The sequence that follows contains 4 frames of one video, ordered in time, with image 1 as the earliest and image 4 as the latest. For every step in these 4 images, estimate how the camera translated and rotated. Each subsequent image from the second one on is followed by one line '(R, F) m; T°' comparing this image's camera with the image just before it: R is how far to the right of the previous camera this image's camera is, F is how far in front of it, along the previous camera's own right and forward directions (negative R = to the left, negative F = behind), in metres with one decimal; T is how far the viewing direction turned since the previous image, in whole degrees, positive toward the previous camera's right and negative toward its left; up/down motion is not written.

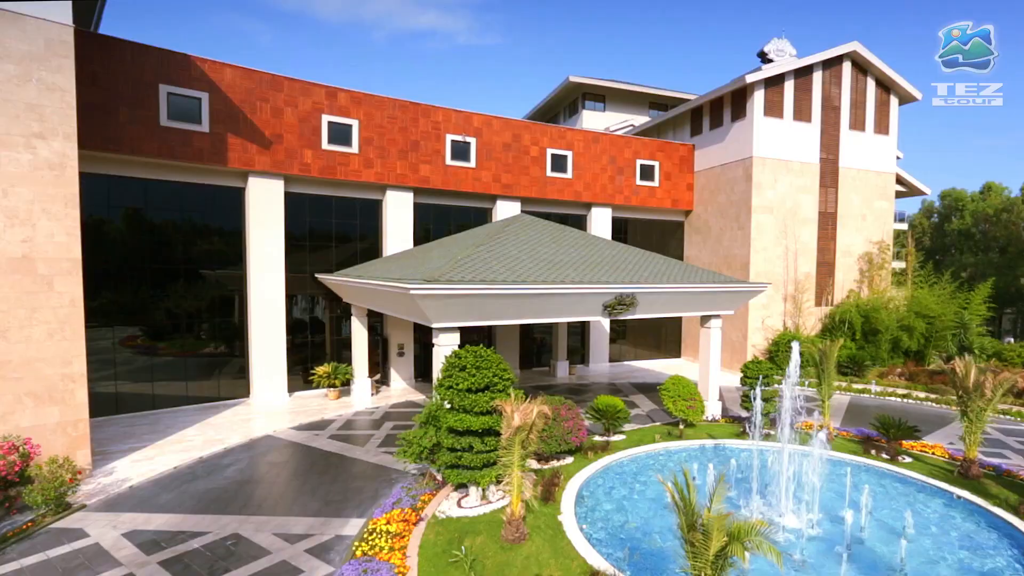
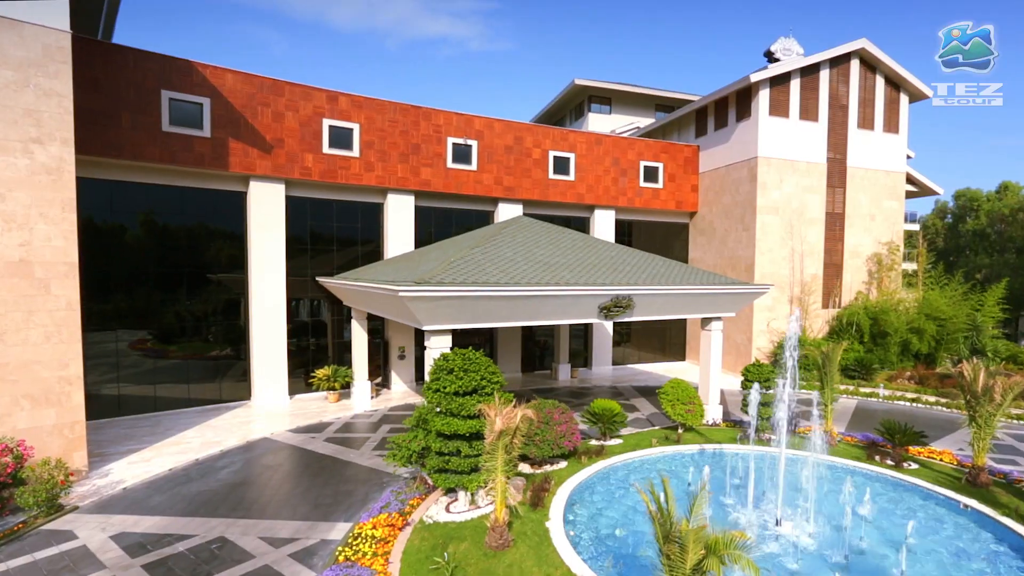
(+0.4, +0.1) m; -1°
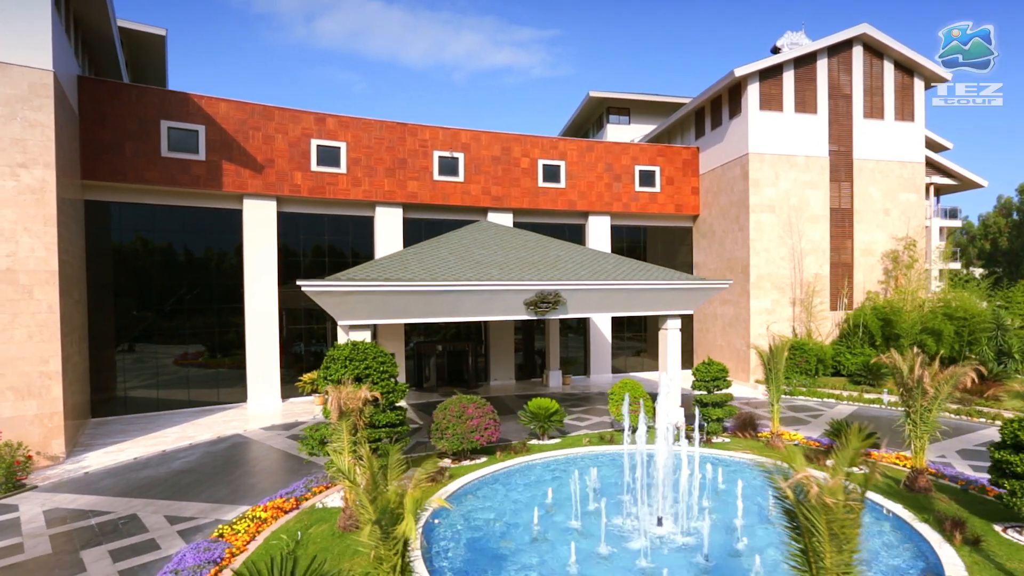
(+3.2, +0.1) m; -7°
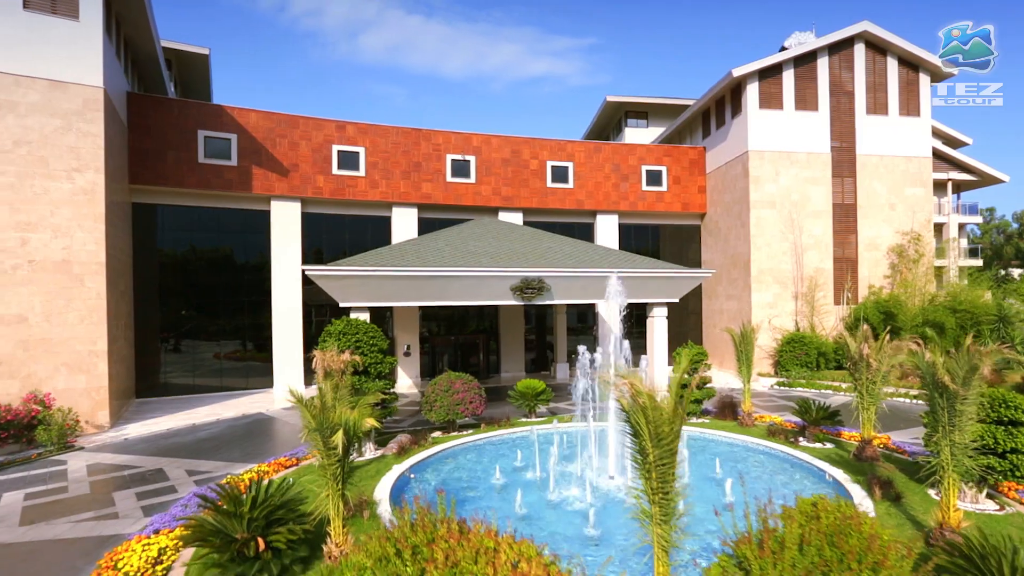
(+1.2, -0.9) m; -4°
